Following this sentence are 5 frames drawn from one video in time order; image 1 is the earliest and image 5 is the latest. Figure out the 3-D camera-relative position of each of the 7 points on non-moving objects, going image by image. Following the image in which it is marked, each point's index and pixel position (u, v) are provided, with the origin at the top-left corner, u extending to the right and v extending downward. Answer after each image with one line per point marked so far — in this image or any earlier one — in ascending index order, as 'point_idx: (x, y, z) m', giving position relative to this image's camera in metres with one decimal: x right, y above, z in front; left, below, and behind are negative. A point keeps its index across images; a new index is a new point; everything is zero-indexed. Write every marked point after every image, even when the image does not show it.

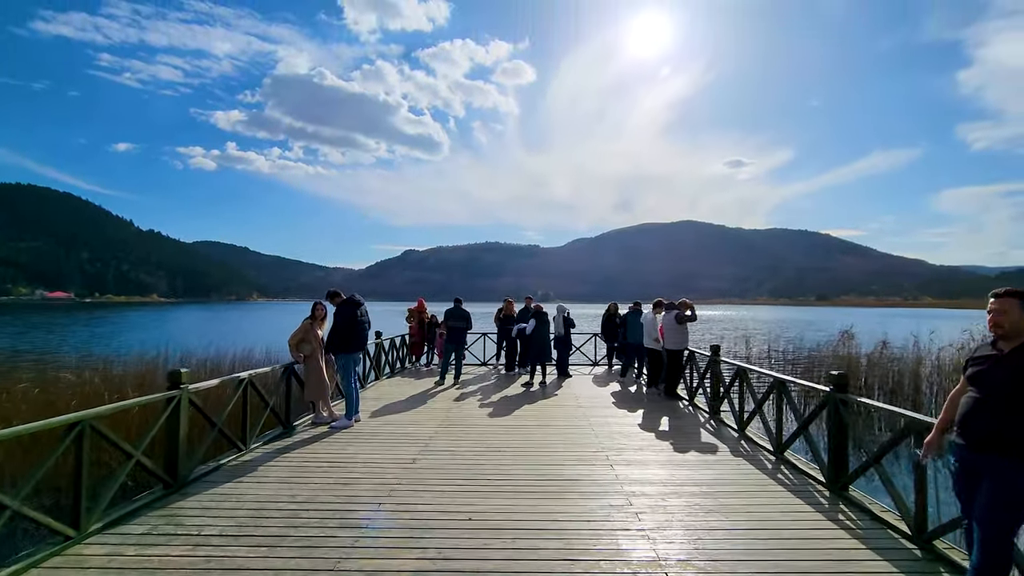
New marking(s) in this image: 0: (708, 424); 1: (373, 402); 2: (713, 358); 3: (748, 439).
0: (+2.8, -1.9, +7.5) m
1: (-2.4, -2.0, +9.1) m
2: (+3.1, -1.1, +8.1) m
3: (+2.9, -1.9, +6.6) m
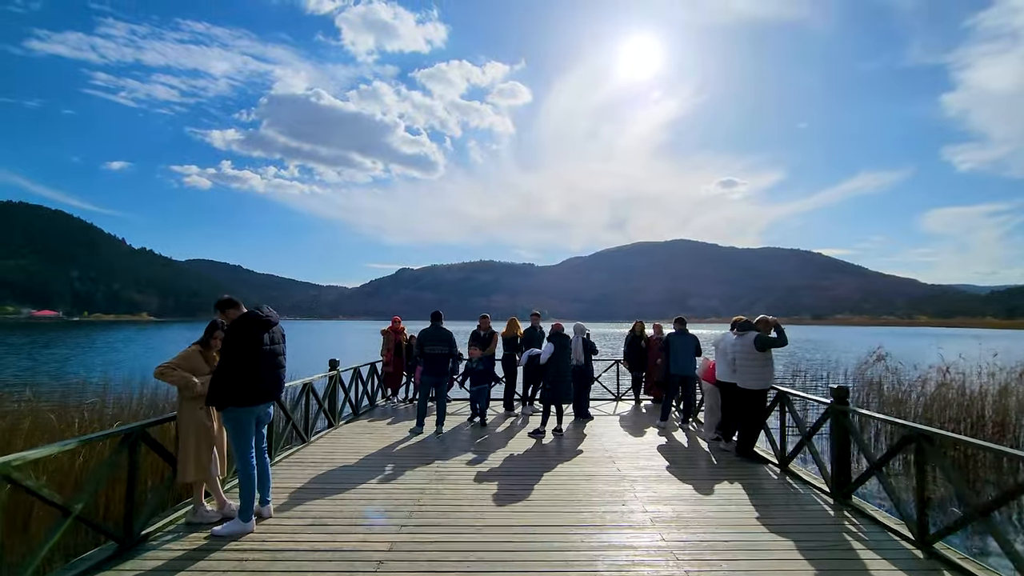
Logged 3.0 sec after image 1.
0: (+2.9, -2.0, +4.5) m
1: (-2.3, -2.1, +6.1) m
2: (+3.2, -1.2, +5.2) m
3: (+3.0, -1.9, +3.6) m
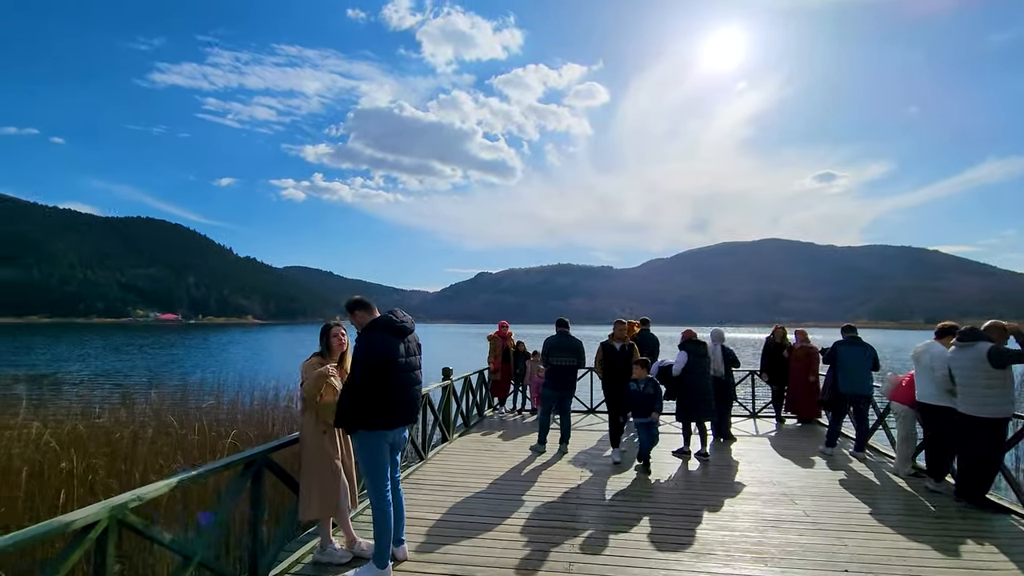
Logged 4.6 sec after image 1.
0: (+4.1, -2.0, +3.1) m
1: (-0.8, -2.1, +5.4) m
2: (+4.5, -1.1, +3.7) m
3: (+4.2, -1.9, +2.2) m
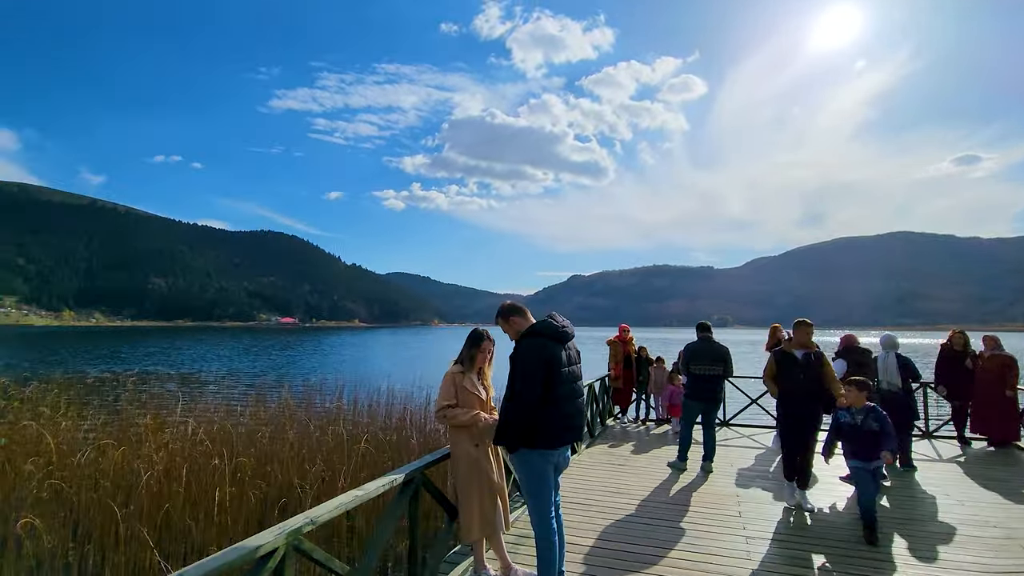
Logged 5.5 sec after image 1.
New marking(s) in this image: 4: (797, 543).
0: (+5.1, -1.9, +1.9) m
1: (+0.6, -2.1, +5.0) m
2: (+5.5, -1.1, +2.4) m
3: (+4.9, -1.8, +0.9) m
4: (+2.3, -2.1, +4.3) m
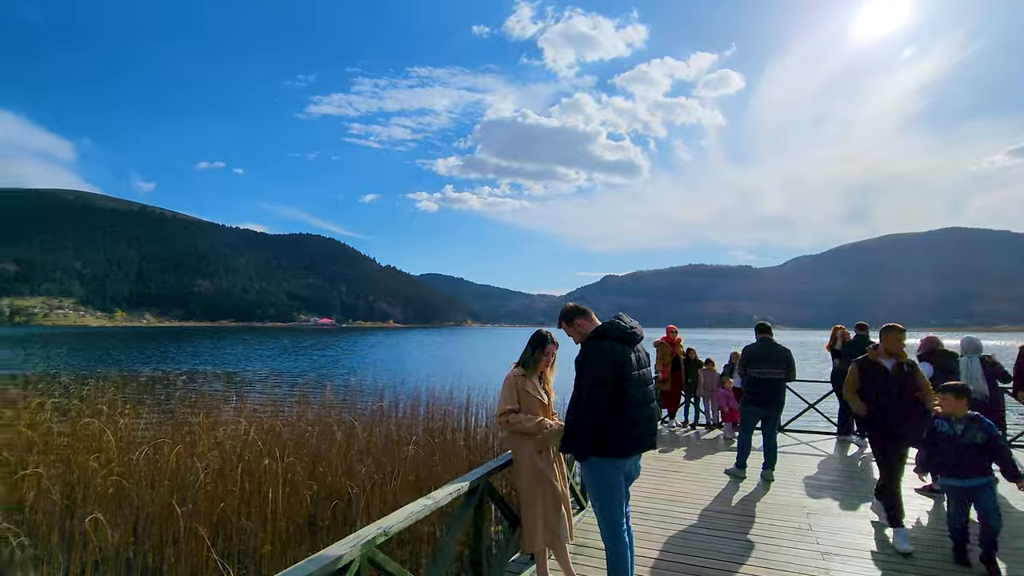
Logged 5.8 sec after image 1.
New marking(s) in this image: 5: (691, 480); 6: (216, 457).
0: (+5.4, -1.9, +1.4) m
1: (+1.1, -2.1, +4.8) m
2: (+5.8, -1.1, +1.9) m
3: (+5.2, -1.8, +0.5) m
4: (+2.8, -2.1, +4.0) m
5: (+2.1, -2.2, +6.1) m
6: (-3.8, -2.2, +6.8) m
